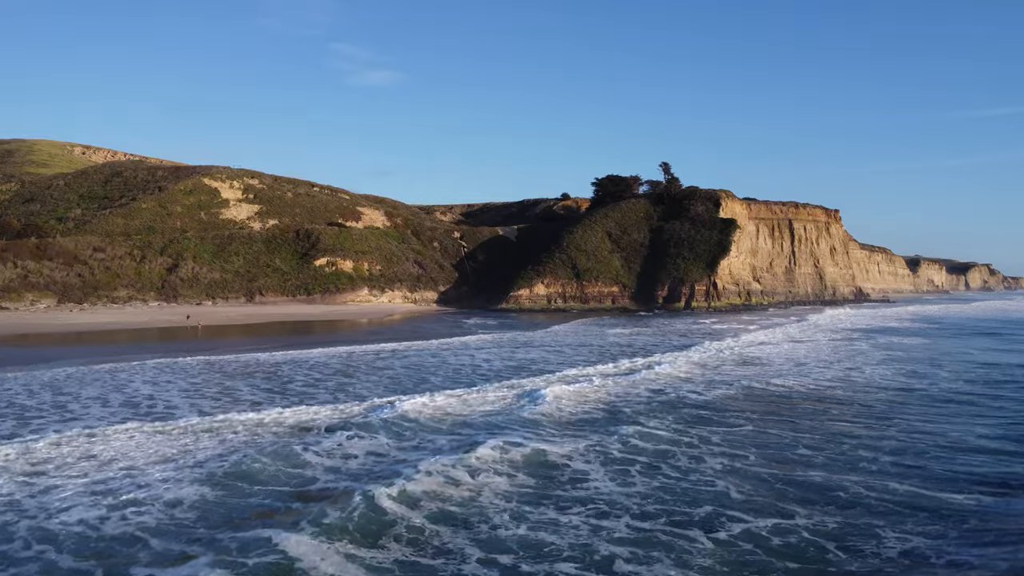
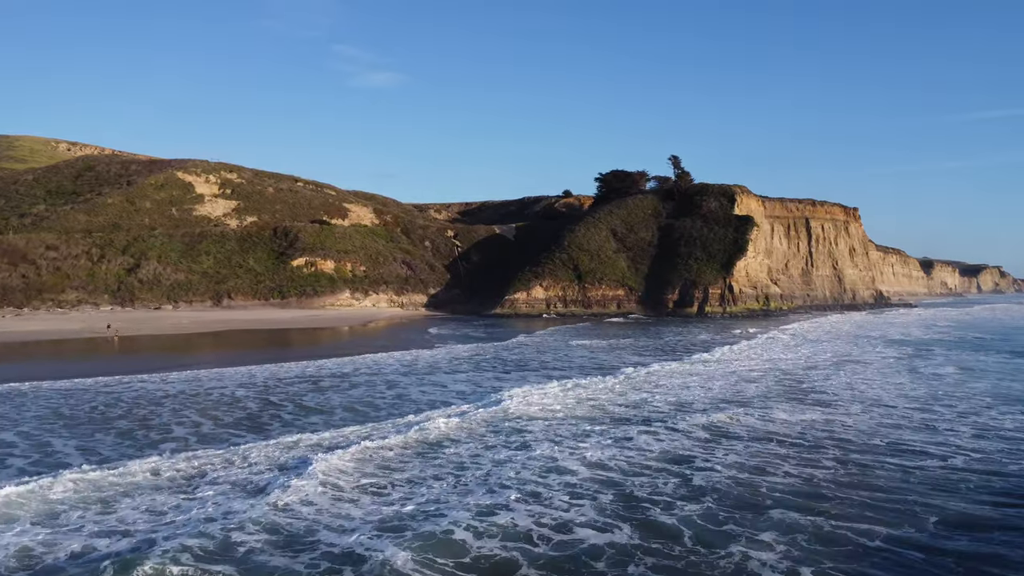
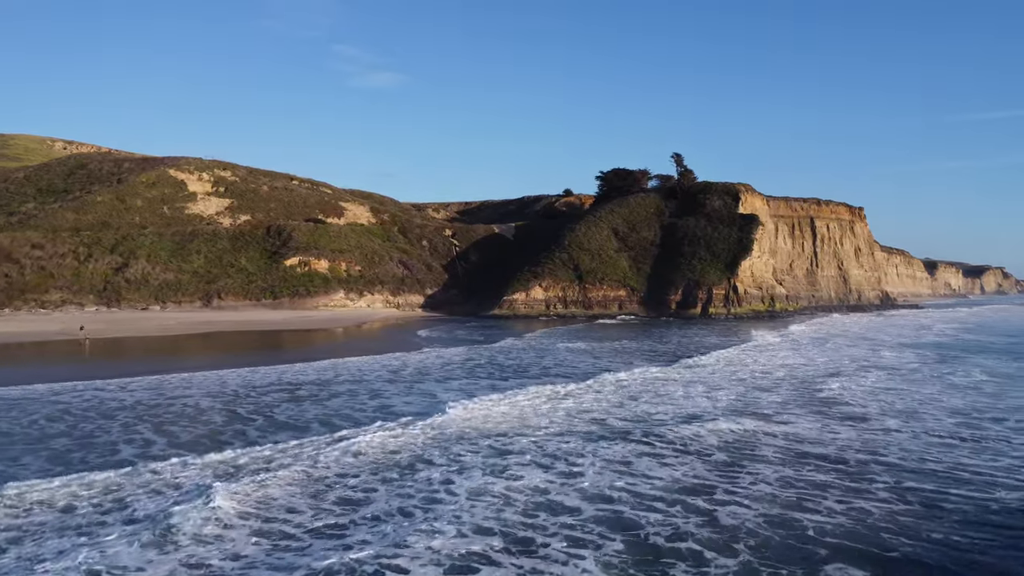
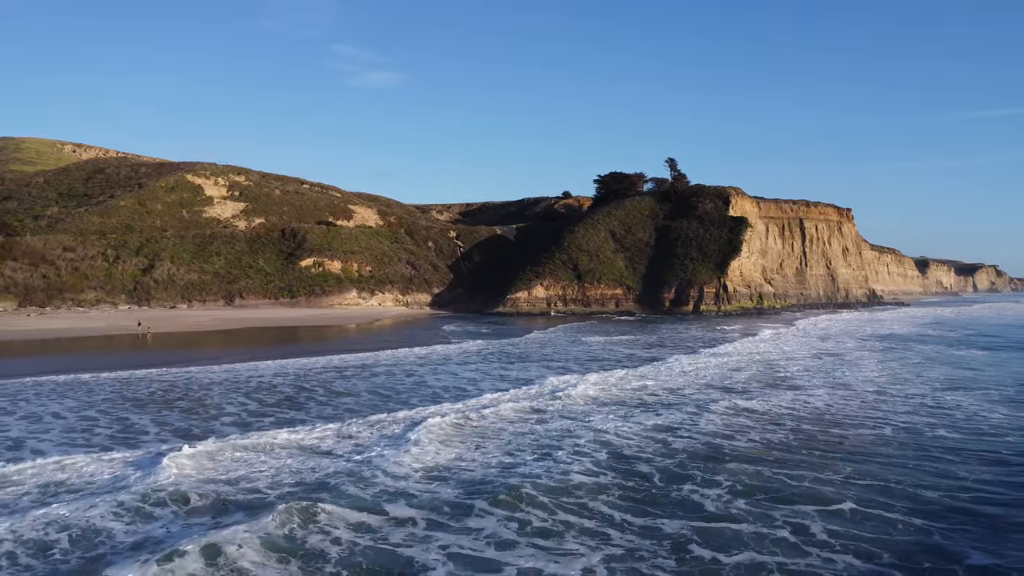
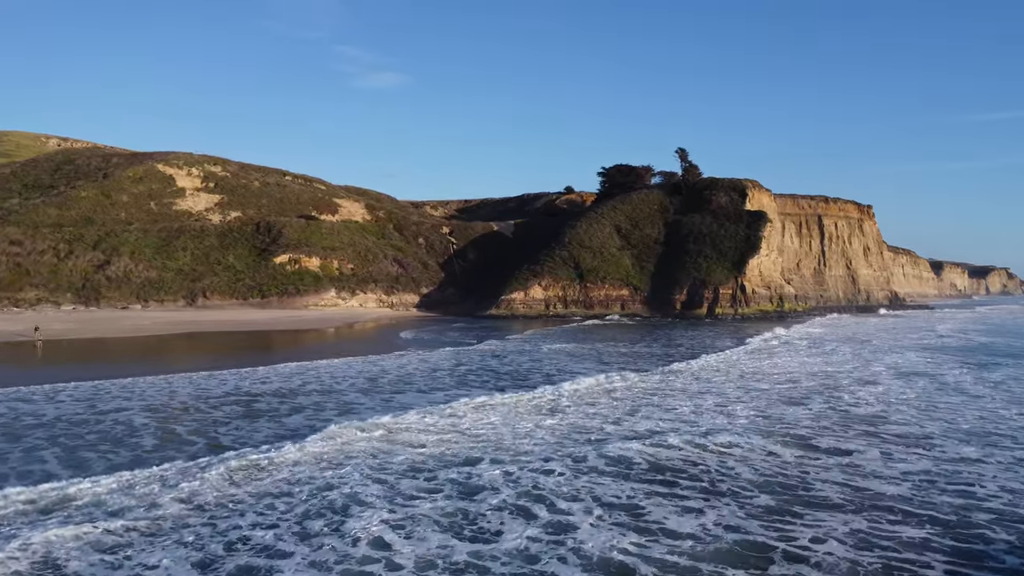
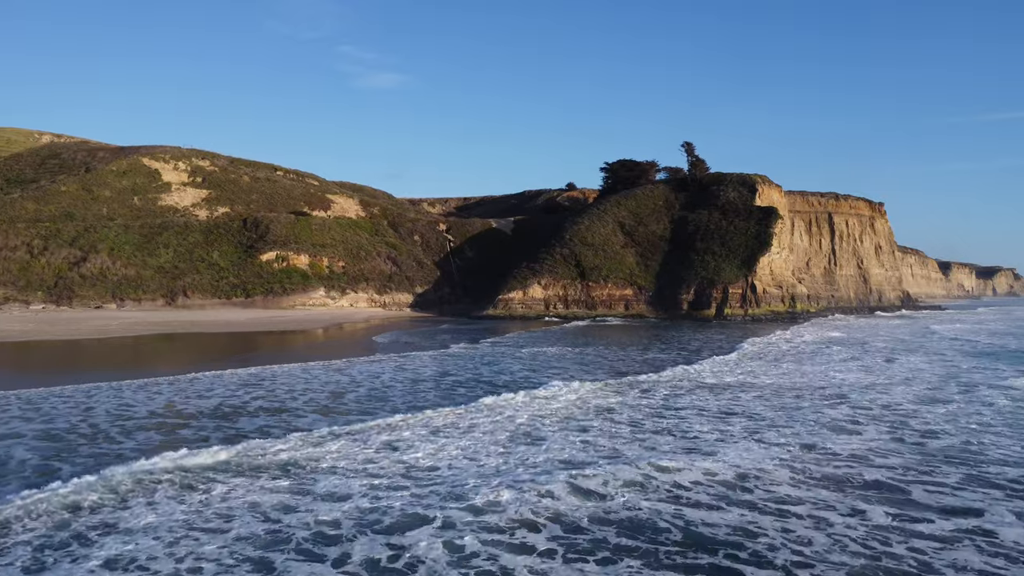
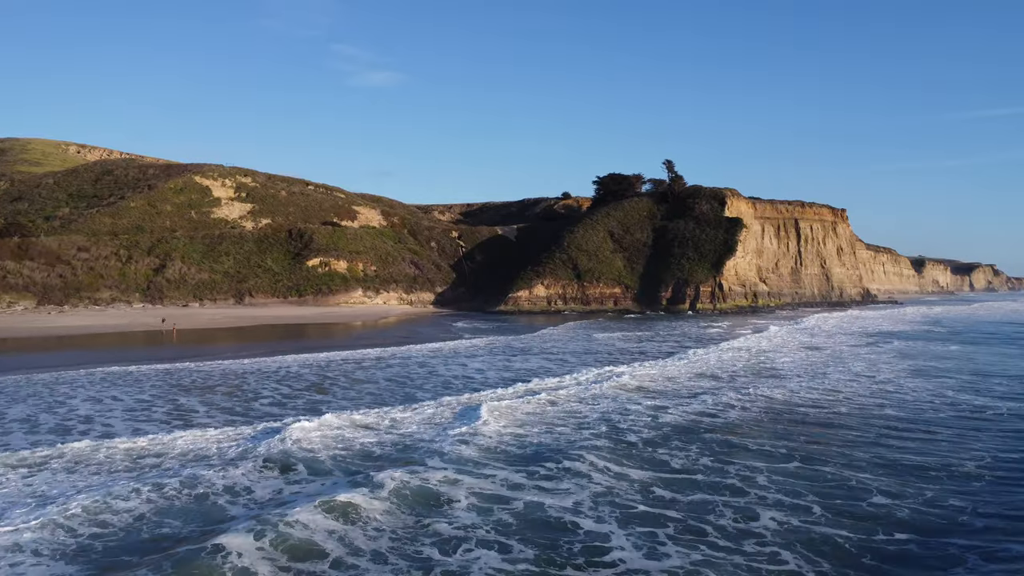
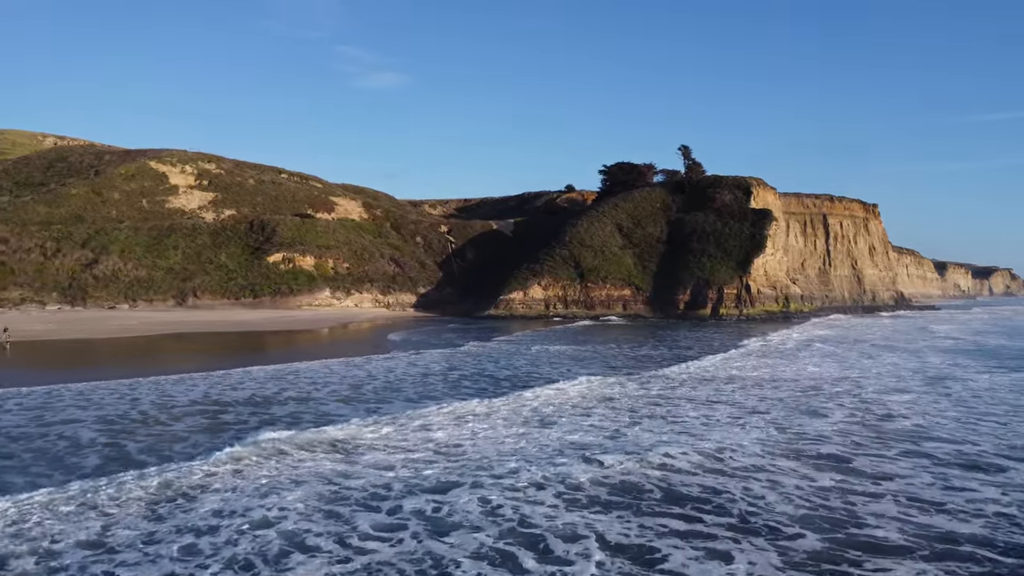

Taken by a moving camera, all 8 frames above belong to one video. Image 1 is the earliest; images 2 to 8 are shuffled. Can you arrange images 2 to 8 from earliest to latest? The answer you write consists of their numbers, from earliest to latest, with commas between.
7, 4, 2, 3, 5, 8, 6
